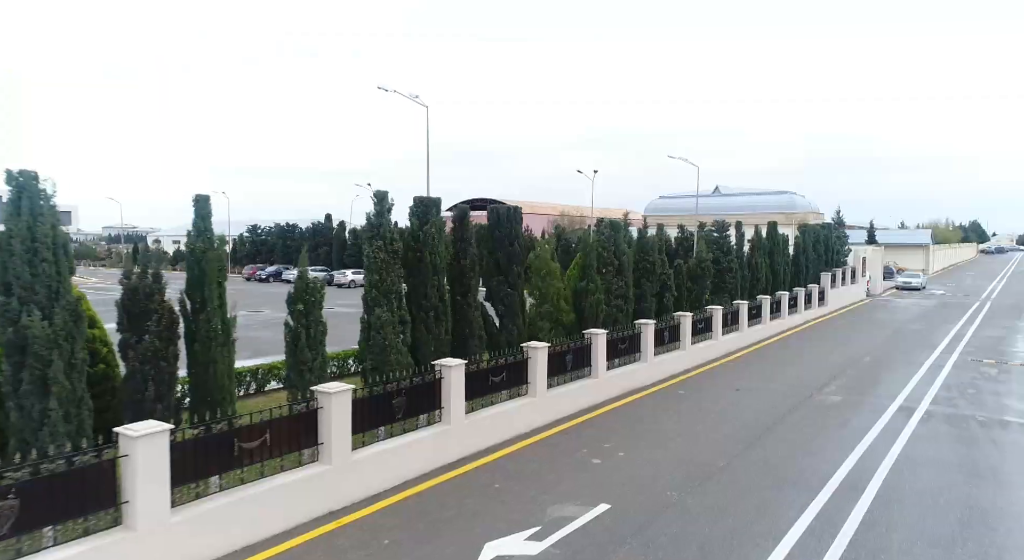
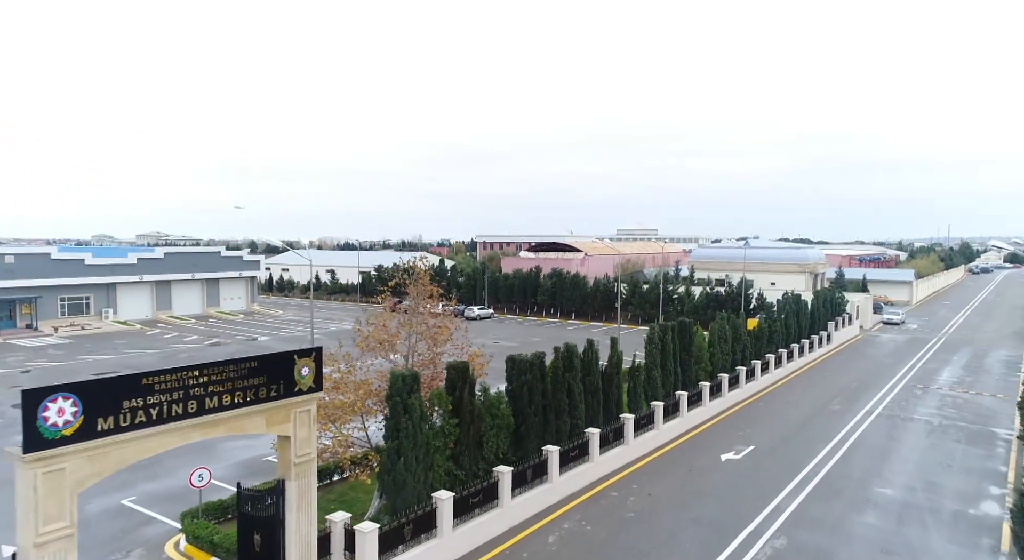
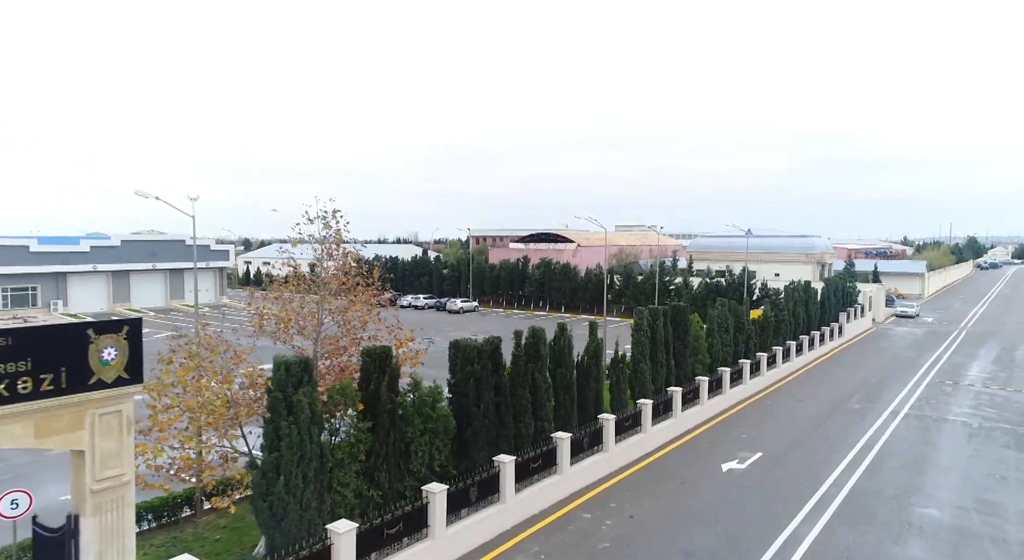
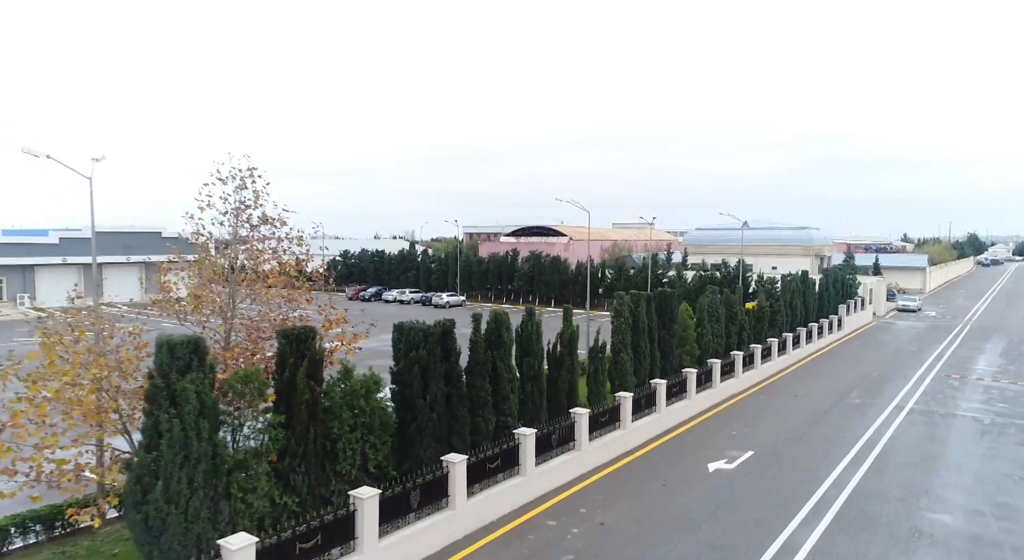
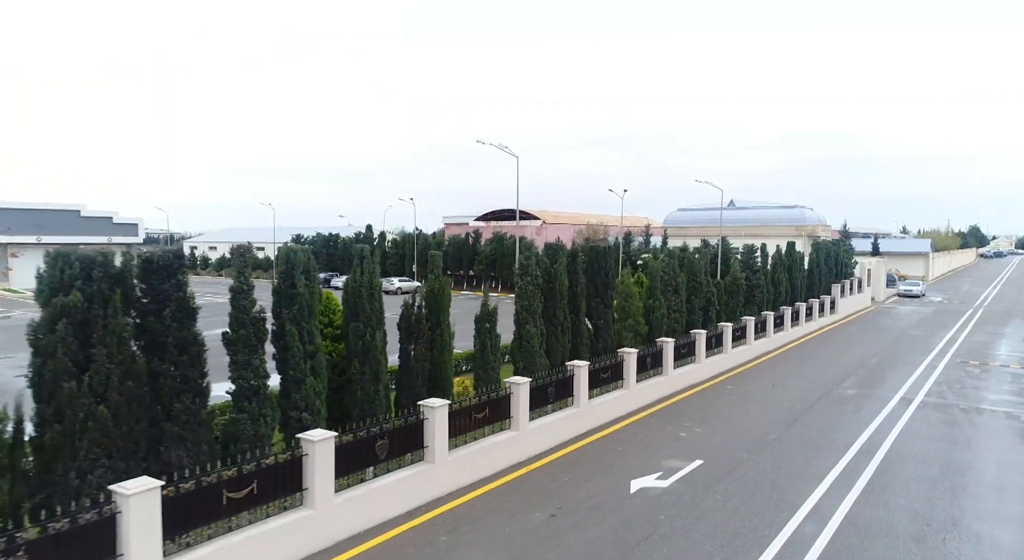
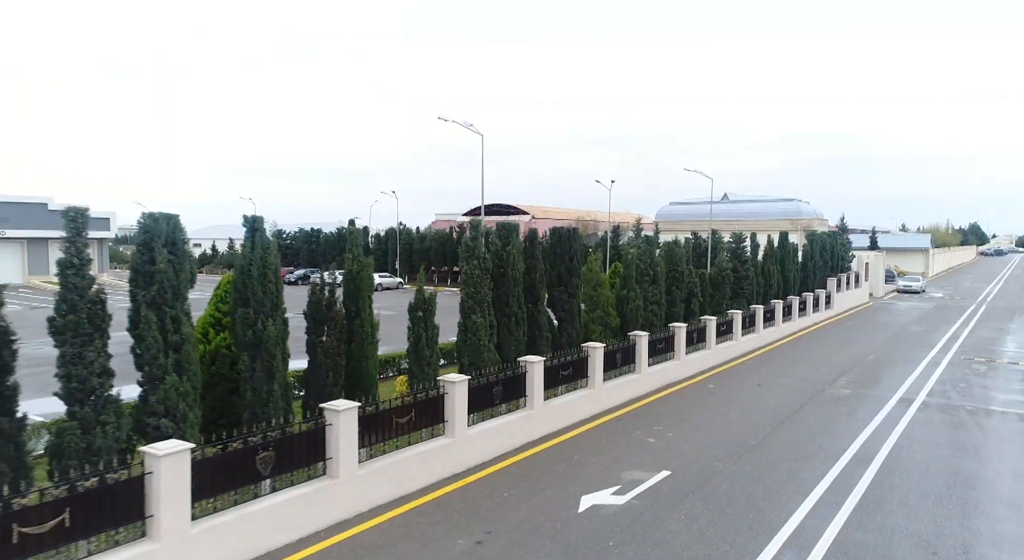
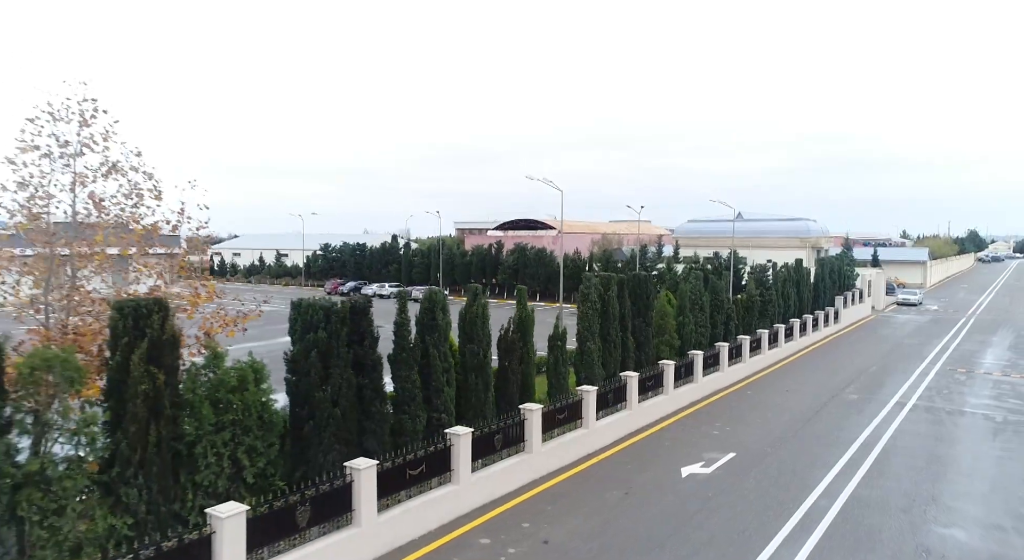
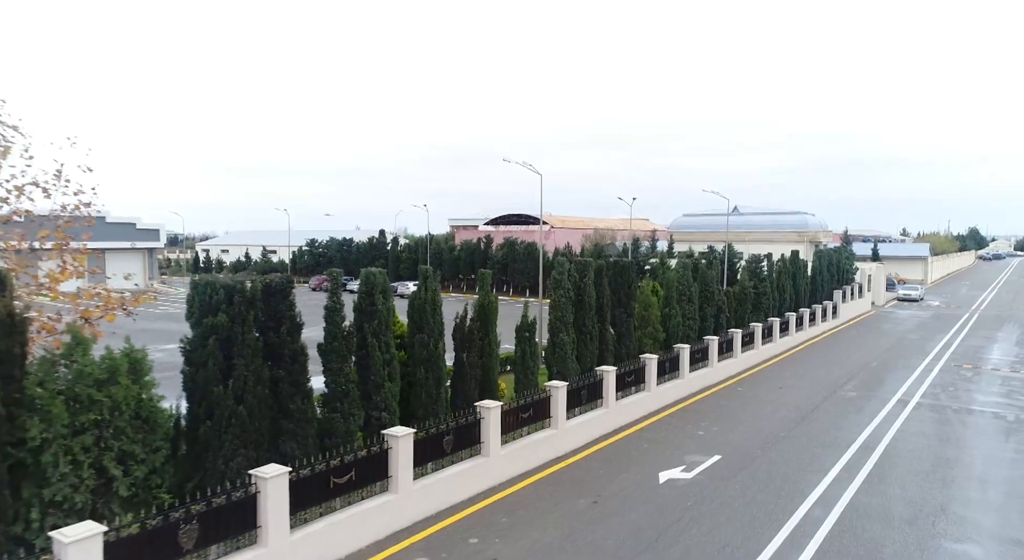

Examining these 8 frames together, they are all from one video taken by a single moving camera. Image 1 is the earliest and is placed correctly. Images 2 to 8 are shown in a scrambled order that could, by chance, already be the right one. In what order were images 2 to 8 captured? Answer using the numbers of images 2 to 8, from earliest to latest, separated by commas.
6, 5, 8, 7, 4, 3, 2
